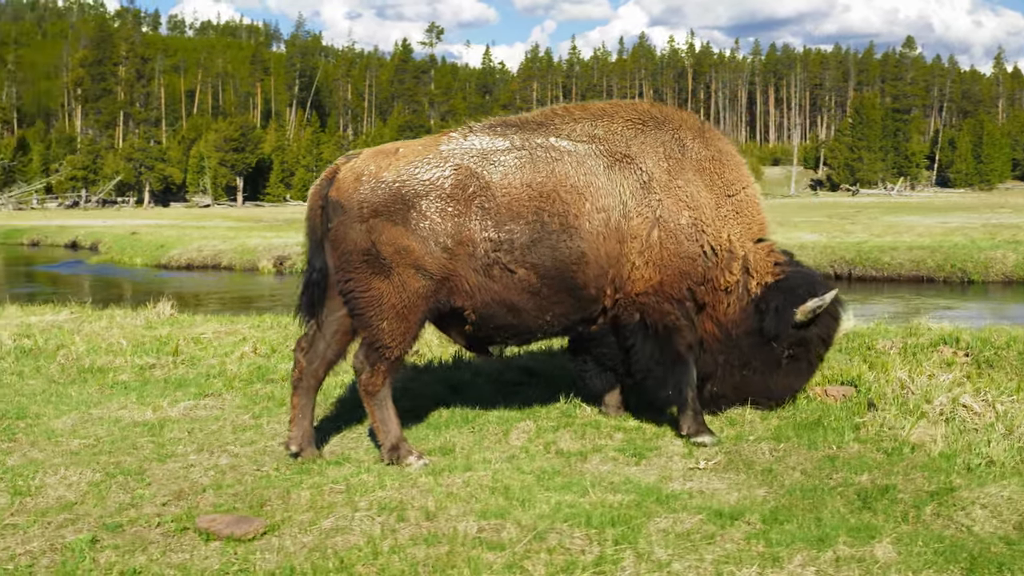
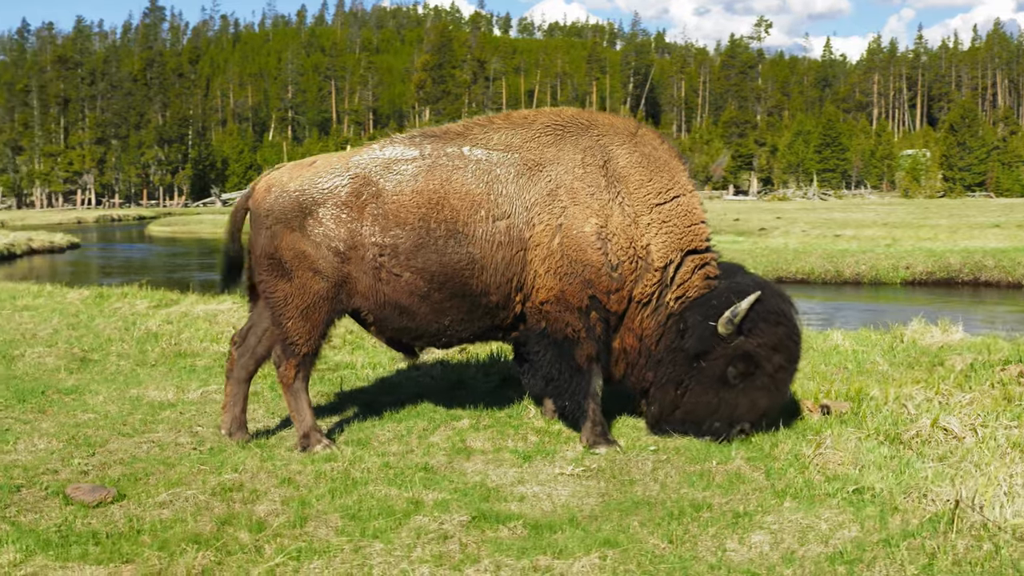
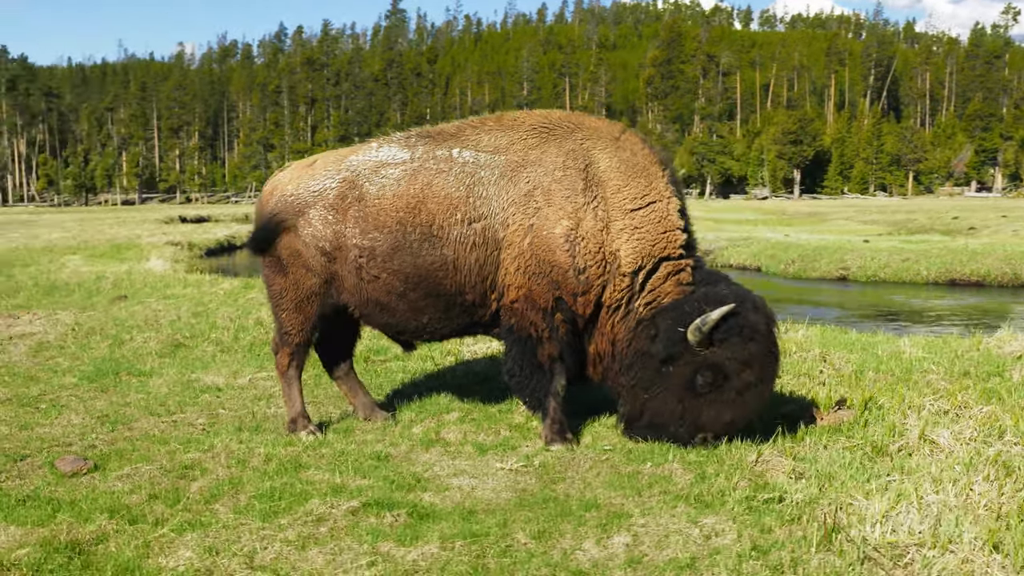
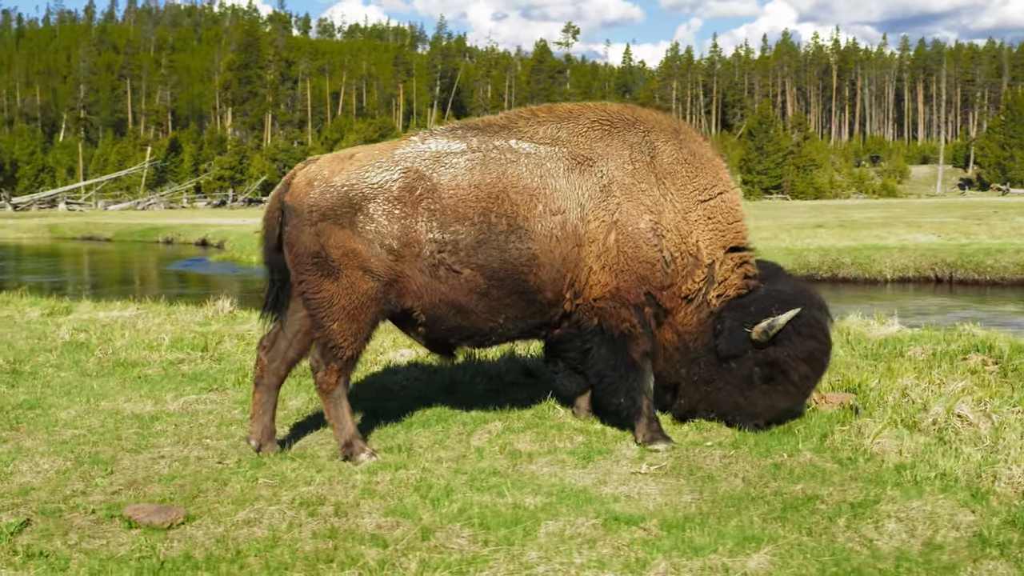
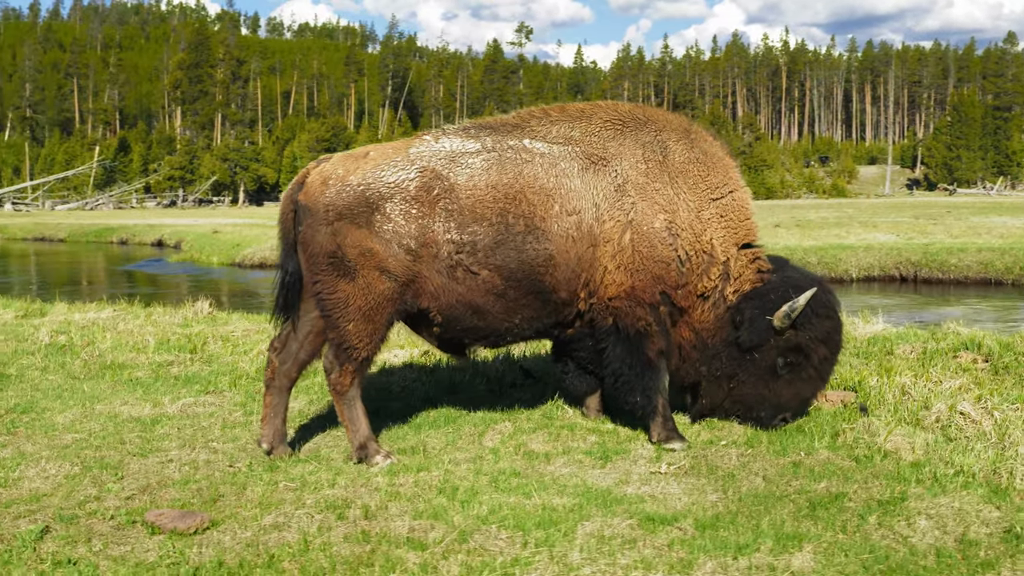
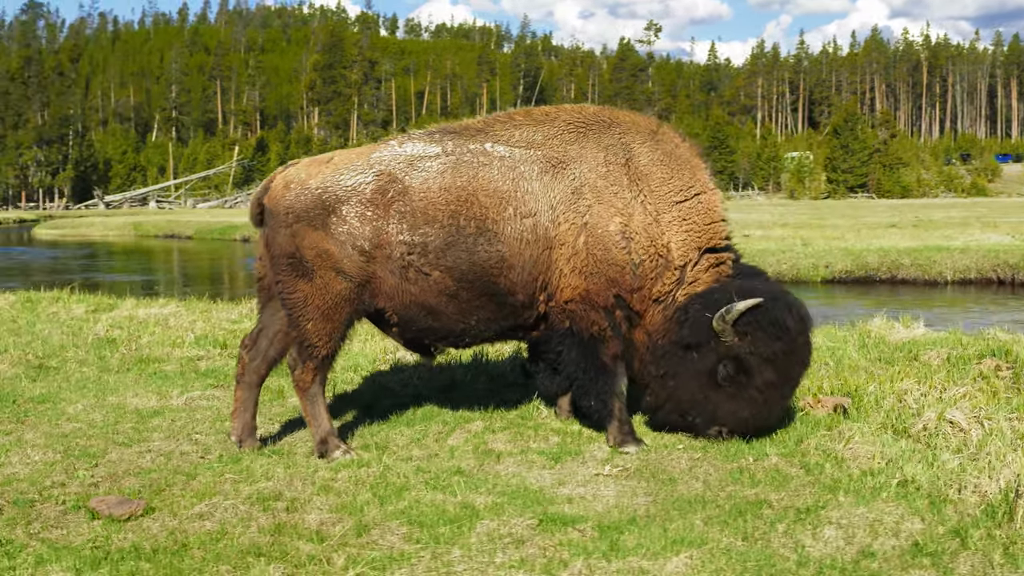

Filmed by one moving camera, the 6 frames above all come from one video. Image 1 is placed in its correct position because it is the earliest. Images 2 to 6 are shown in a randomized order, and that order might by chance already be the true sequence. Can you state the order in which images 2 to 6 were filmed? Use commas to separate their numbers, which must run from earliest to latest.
5, 4, 6, 2, 3
